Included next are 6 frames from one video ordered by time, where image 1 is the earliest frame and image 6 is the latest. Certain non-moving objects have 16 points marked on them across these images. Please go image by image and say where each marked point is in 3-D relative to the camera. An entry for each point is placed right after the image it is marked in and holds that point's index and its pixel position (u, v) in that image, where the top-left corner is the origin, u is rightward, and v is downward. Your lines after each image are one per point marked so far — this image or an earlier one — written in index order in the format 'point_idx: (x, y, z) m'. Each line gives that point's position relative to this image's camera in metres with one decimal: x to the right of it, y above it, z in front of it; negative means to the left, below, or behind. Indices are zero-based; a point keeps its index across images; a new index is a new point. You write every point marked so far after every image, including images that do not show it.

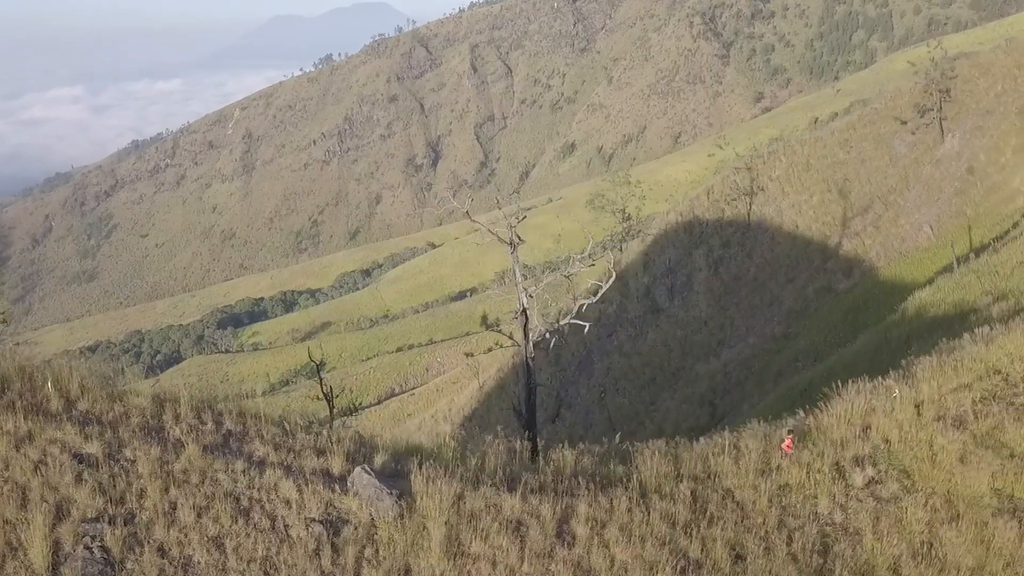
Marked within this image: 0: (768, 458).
0: (+7.4, -5.1, +6.9) m
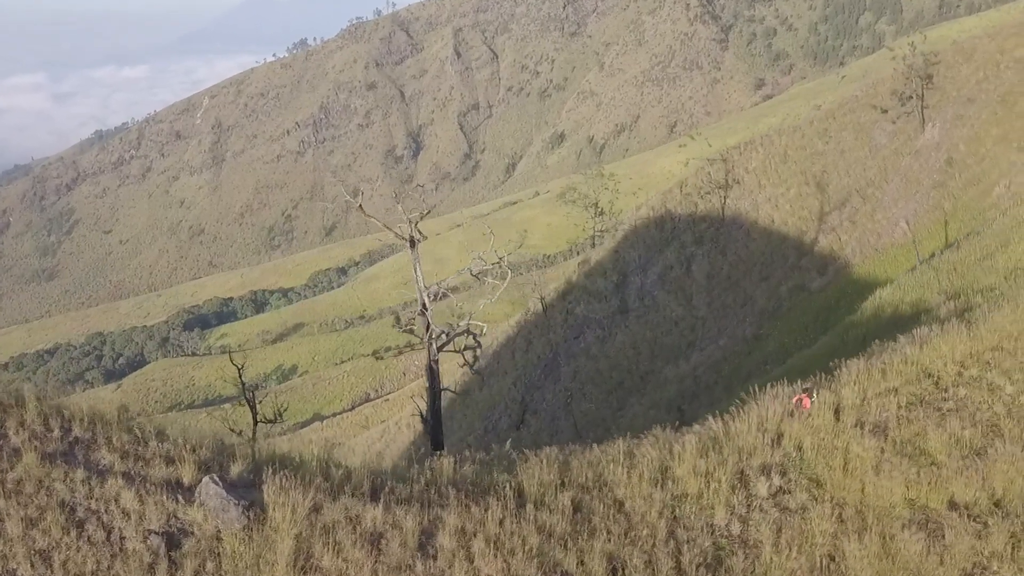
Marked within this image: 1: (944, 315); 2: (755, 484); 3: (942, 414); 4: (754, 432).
0: (+4.3, -5.2, +6.6) m
1: (+18.8, -1.4, +10.3) m
2: (+6.8, -5.5, +6.5) m
3: (+14.0, -4.1, +7.8) m
4: (+7.3, -4.5, +7.2) m
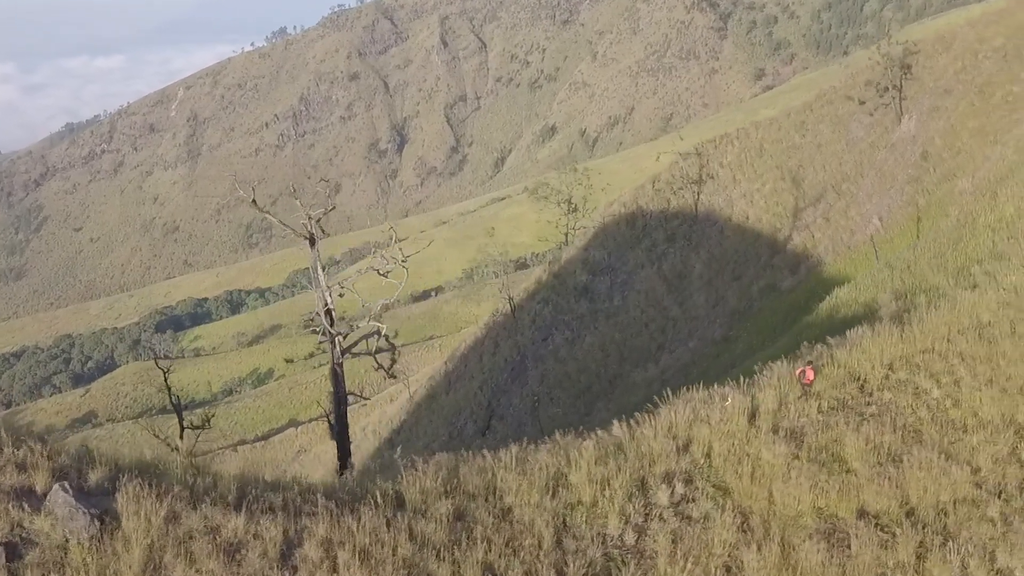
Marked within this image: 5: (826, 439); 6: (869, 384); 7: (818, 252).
0: (+1.4, -5.2, +6.4) m
1: (+15.9, -1.4, +10.0) m
2: (+3.9, -5.6, +6.3) m
3: (+11.1, -4.2, +7.5) m
4: (+4.4, -4.6, +7.0) m
5: (+9.5, -4.6, +7.1) m
6: (+12.2, -3.4, +8.1) m
7: (+23.4, +2.7, +17.6) m
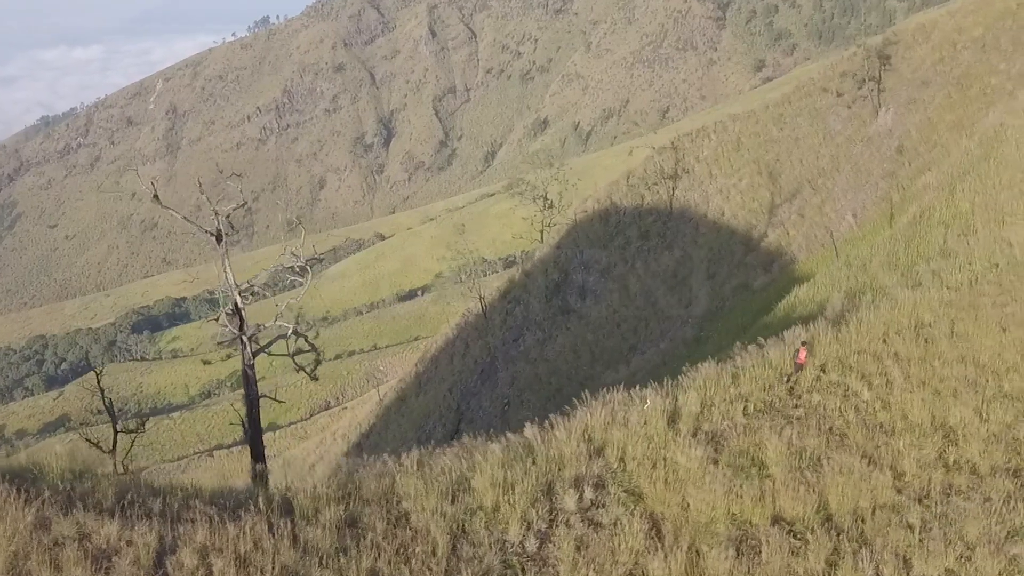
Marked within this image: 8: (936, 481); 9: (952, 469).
0: (-1.1, -5.2, +6.2) m
1: (+13.4, -1.3, +9.7) m
2: (+1.3, -5.6, +6.2) m
3: (+8.6, -4.2, +7.3) m
4: (+1.9, -4.6, +6.8) m
5: (+7.0, -4.6, +6.9) m
6: (+9.7, -3.3, +7.9) m
7: (+20.9, +2.9, +17.3) m
8: (+11.9, -5.3, +6.4) m
9: (+12.6, -5.2, +6.6) m
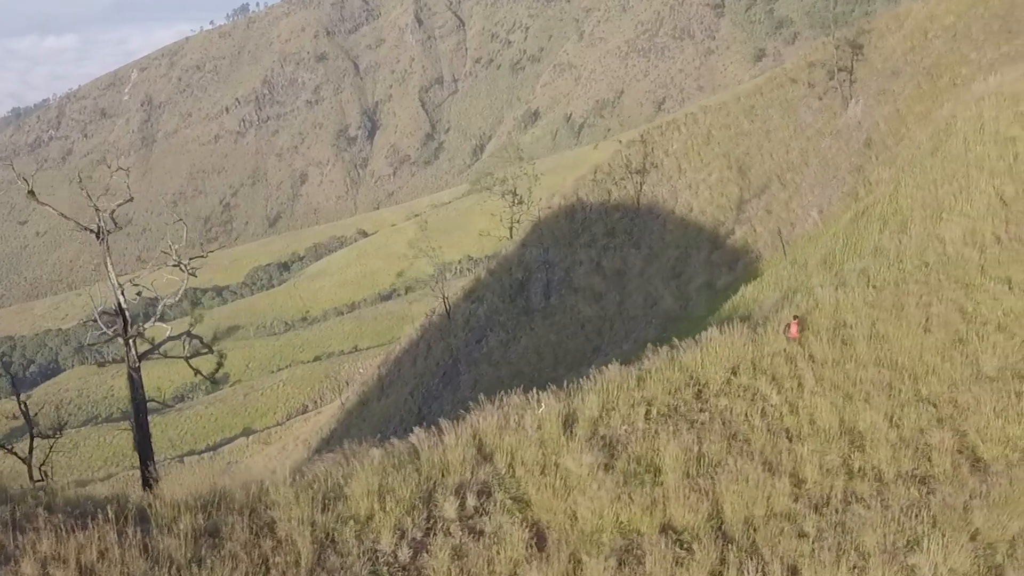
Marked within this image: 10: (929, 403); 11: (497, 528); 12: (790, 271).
0: (-4.2, -5.3, +6.1) m
1: (+10.3, -1.3, +9.4) m
2: (-1.8, -5.6, +6.0) m
3: (+5.4, -4.2, +7.1) m
4: (-1.2, -4.6, +6.6) m
5: (+3.9, -4.7, +6.7) m
6: (+6.6, -3.4, +7.7) m
7: (+17.8, +3.0, +16.9) m
8: (+8.8, -5.4, +6.2) m
9: (+9.5, -5.2, +6.4) m
10: (+13.0, -3.6, +7.2) m
11: (-0.5, -6.2, +5.9) m
12: (+16.2, +1.1, +13.4) m
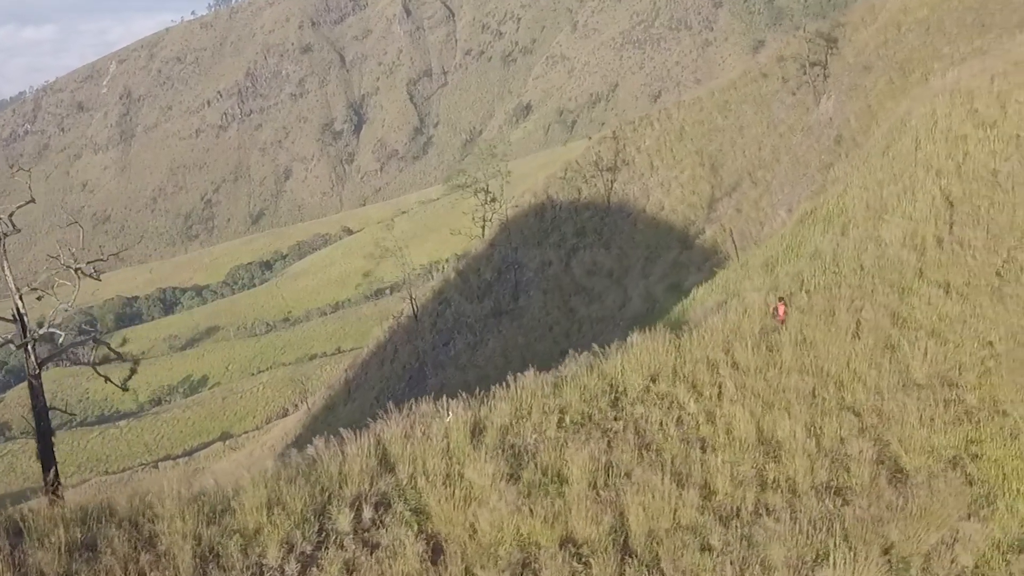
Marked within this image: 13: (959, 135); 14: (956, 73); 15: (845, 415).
0: (-6.9, -5.5, +6.0) m
1: (+7.7, -1.5, +9.2) m
2: (-4.4, -5.8, +5.9) m
3: (+2.8, -4.4, +7.0) m
4: (-3.9, -4.8, +6.5) m
5: (+1.2, -4.9, +6.6) m
6: (+4.0, -3.6, +7.5) m
7: (+15.2, +3.0, +16.6) m
8: (+6.1, -5.6, +6.1) m
9: (+6.9, -5.4, +6.3) m
10: (+10.3, -3.8, +7.0) m
11: (-3.1, -6.4, +5.8) m
12: (+13.5, +1.0, +13.2) m
13: (+22.5, +7.6, +11.5) m
14: (+27.0, +13.0, +13.9) m
15: (+9.9, -3.8, +6.9) m
